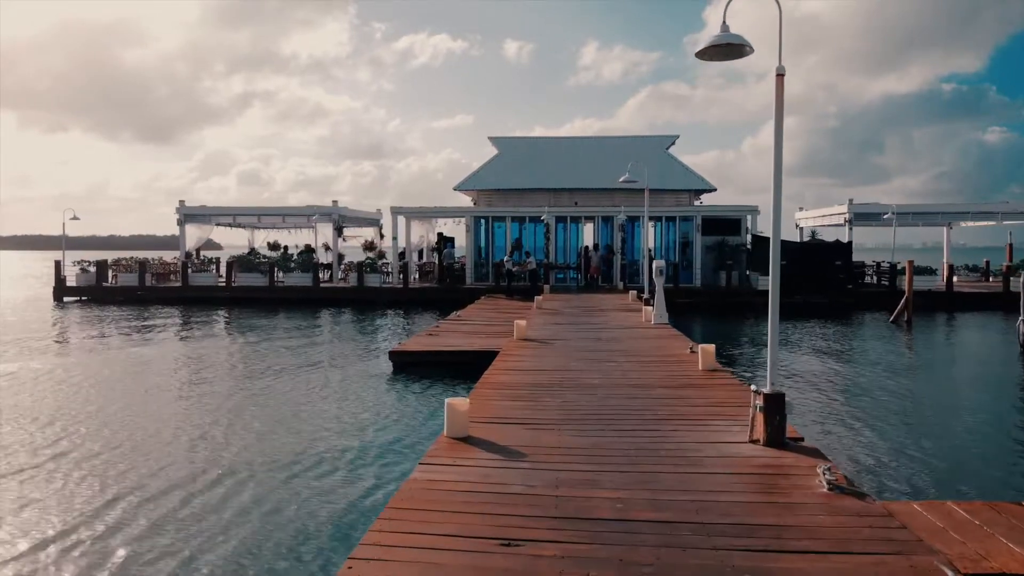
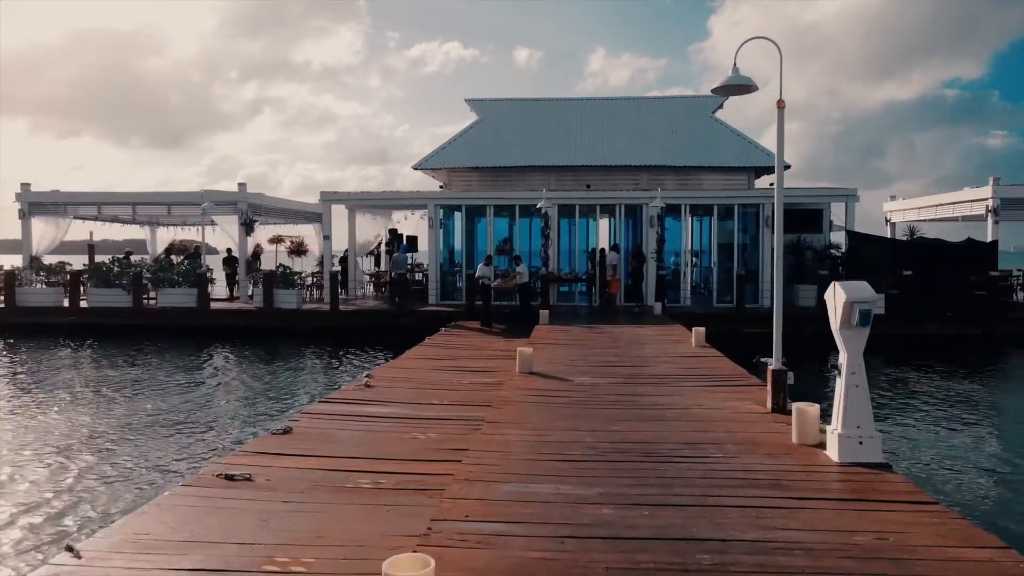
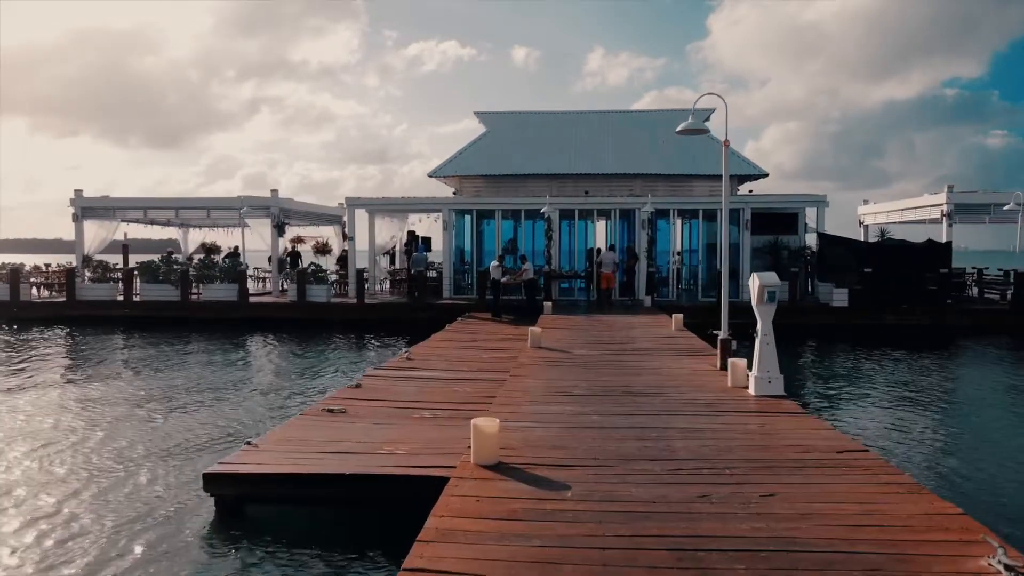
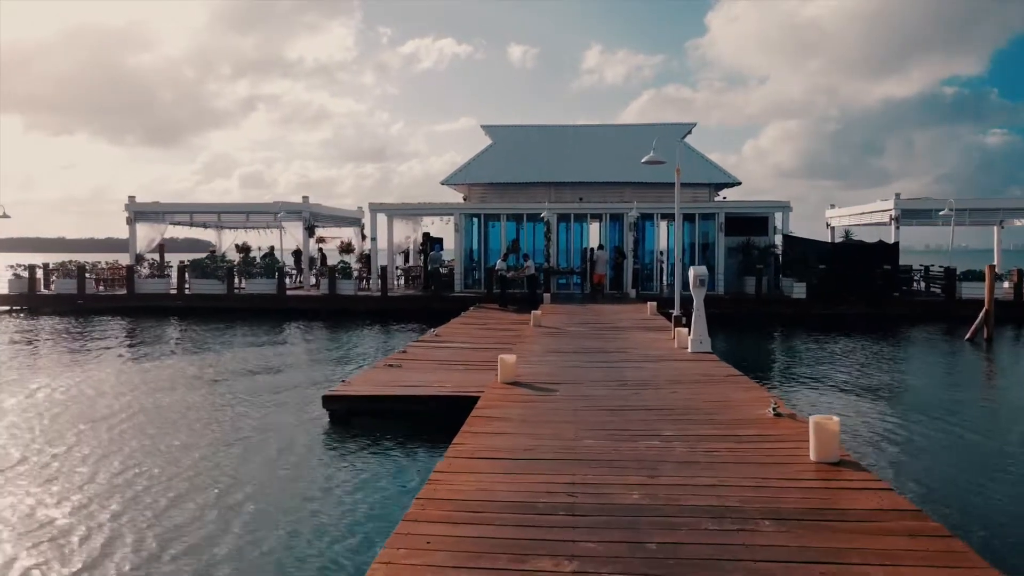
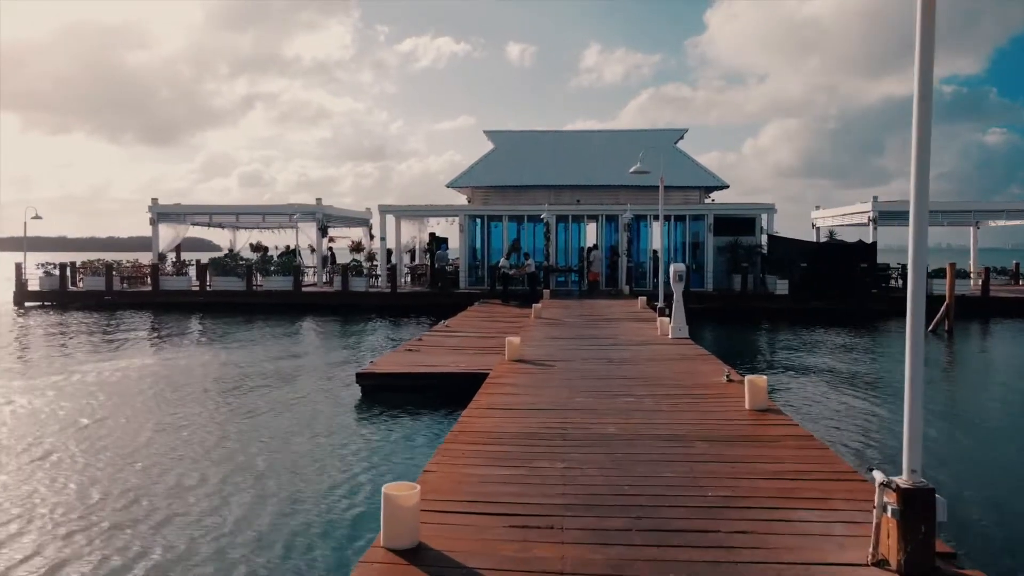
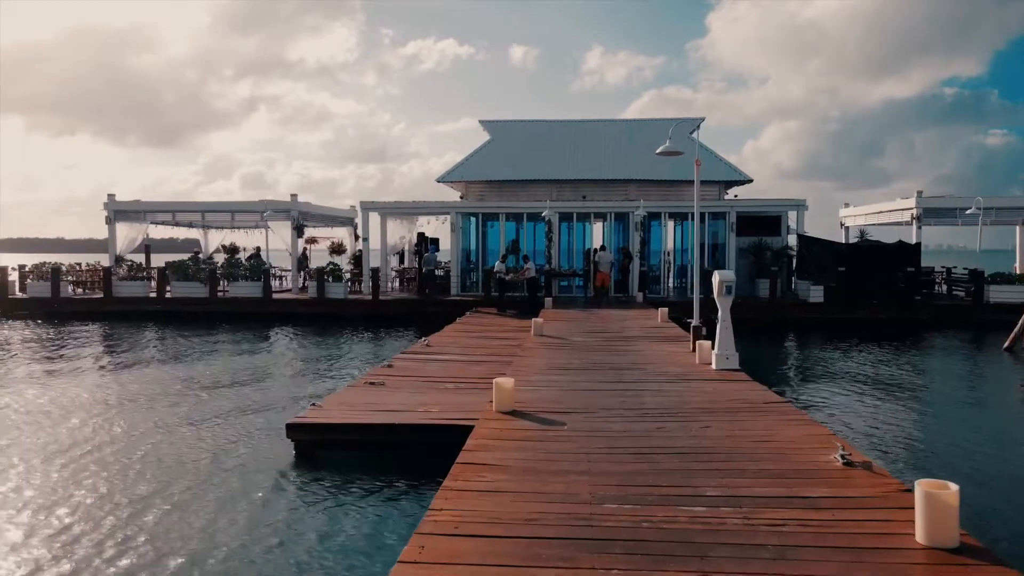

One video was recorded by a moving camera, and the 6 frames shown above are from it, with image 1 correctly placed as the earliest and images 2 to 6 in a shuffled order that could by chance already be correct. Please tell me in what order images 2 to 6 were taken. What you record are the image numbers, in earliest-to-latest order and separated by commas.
5, 4, 6, 3, 2
